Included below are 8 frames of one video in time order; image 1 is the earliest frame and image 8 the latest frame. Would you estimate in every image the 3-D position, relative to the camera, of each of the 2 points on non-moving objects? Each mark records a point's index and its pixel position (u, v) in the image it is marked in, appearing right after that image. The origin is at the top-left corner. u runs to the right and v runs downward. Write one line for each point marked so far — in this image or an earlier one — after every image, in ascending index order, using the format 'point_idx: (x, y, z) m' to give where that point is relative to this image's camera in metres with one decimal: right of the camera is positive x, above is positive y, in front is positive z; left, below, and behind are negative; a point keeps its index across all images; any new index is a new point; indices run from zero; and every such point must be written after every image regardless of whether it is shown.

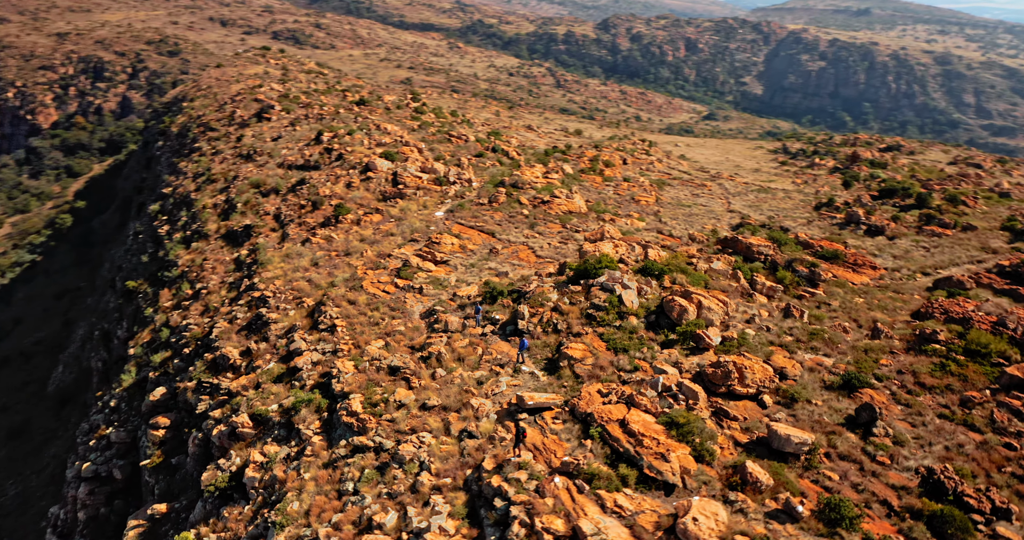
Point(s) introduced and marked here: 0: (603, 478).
0: (+2.0, -5.1, +17.5) m
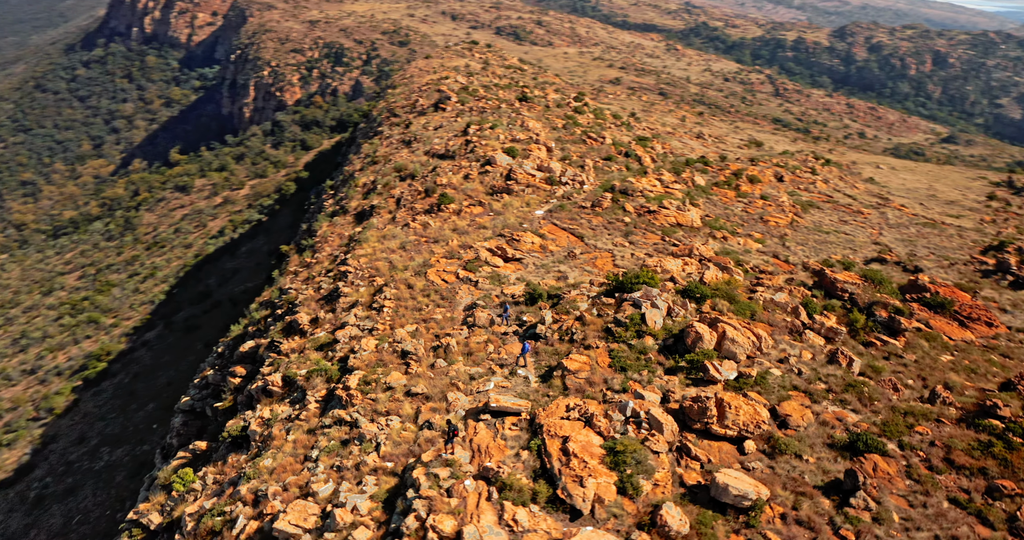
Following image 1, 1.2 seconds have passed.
0: (-0.1, -5.3, +17.2) m
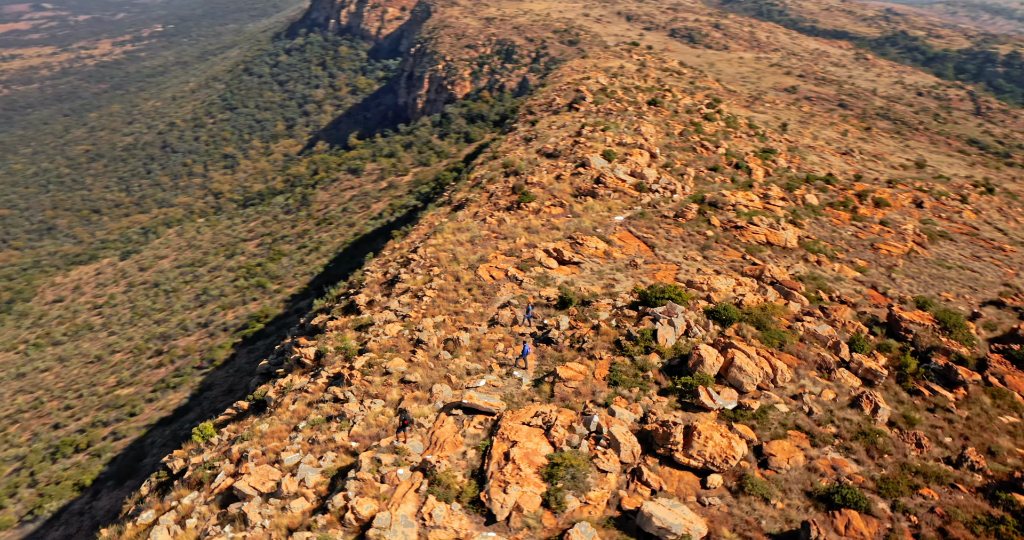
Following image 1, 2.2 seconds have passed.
0: (-1.7, -5.2, +17.4) m
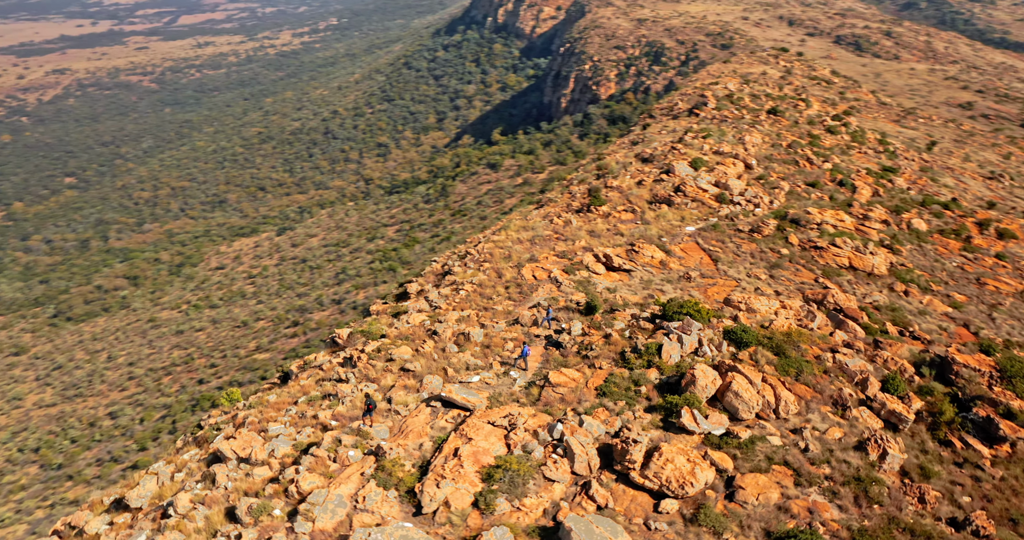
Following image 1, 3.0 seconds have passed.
0: (-3.1, -5.0, +17.8) m
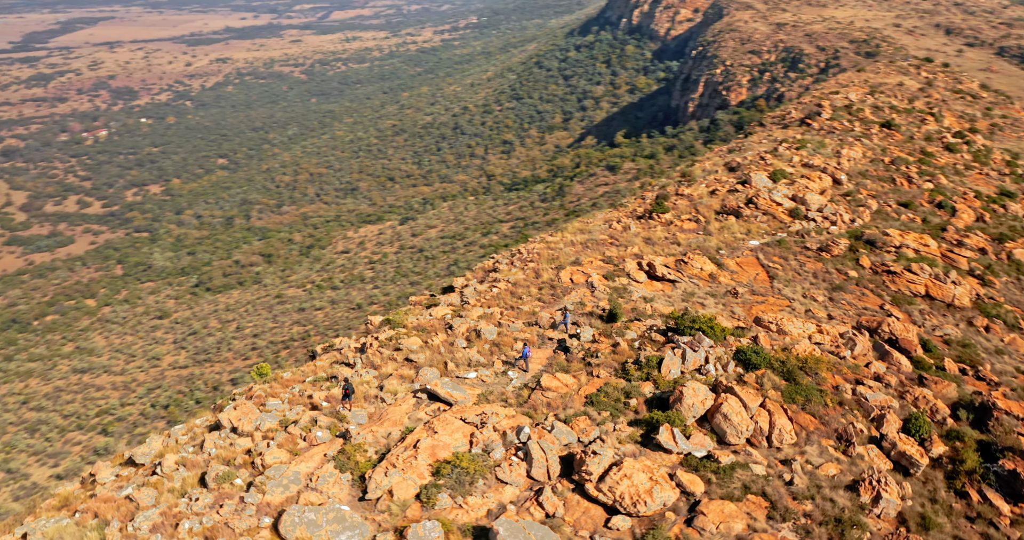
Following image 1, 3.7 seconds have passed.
0: (-4.2, -4.7, +18.4) m
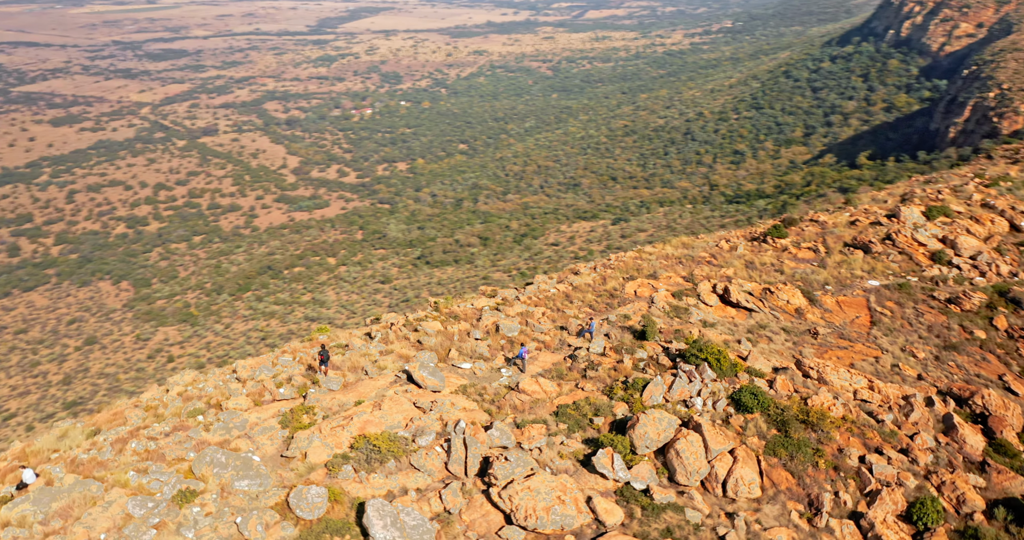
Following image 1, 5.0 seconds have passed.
0: (-5.9, -3.9, +19.8) m
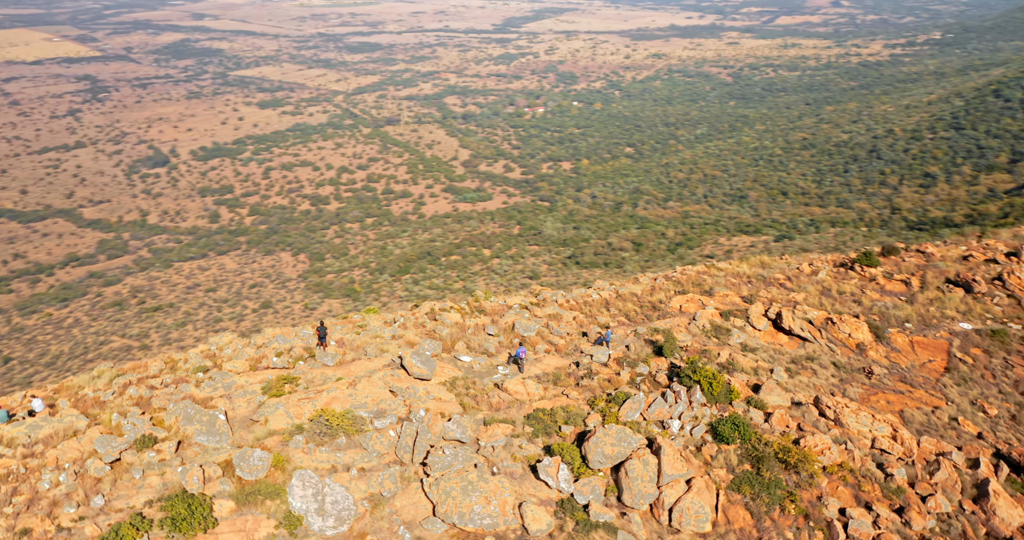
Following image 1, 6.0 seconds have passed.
0: (-6.8, -3.3, +21.1) m
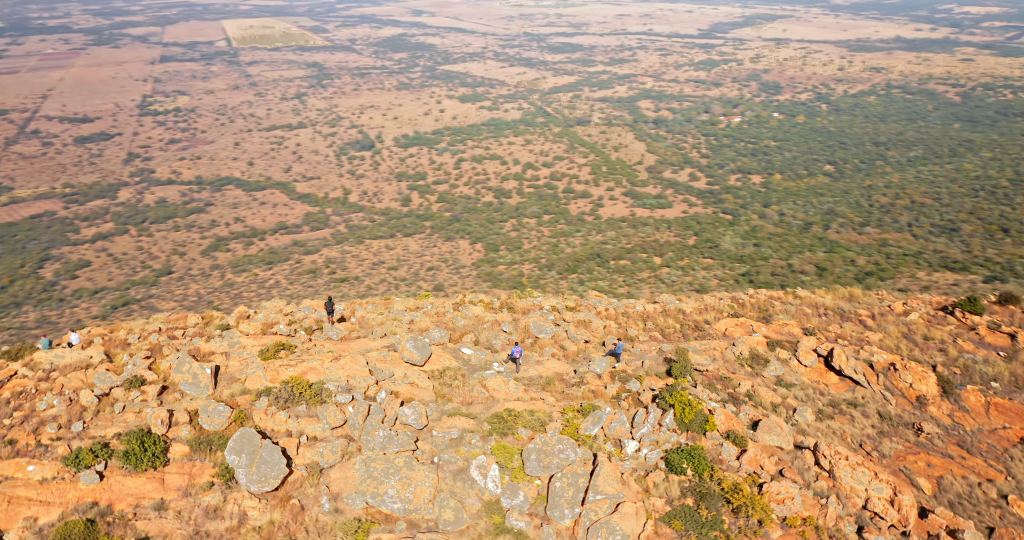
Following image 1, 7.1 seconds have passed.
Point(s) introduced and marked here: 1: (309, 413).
0: (-7.4, -2.5, +22.7) m
1: (-5.3, -4.1, +20.0) m
